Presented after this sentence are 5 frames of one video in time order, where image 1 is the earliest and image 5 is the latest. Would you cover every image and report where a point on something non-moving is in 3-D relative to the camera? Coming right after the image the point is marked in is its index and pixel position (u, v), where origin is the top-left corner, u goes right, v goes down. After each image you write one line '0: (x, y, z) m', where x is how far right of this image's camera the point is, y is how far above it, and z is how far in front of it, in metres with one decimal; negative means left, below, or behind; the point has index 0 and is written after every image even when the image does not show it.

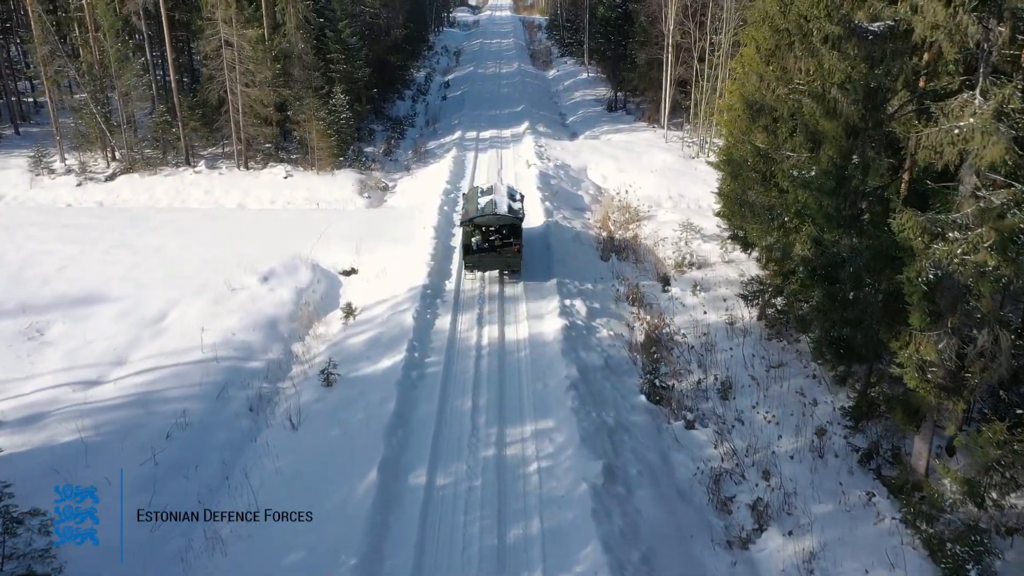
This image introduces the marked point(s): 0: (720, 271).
0: (+7.3, +0.6, +18.6) m
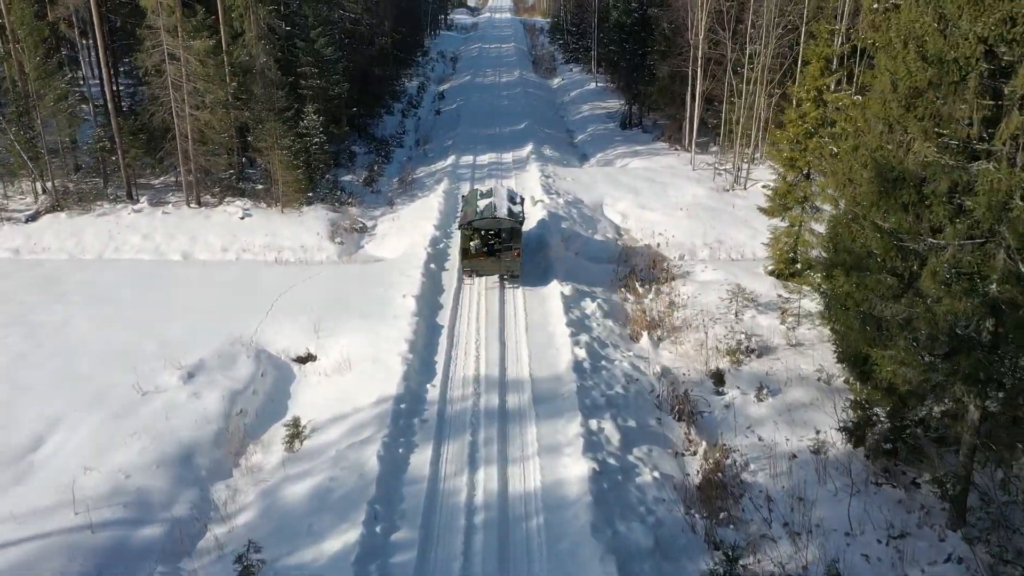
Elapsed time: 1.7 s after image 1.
0: (+7.4, -2.0, +14.2) m
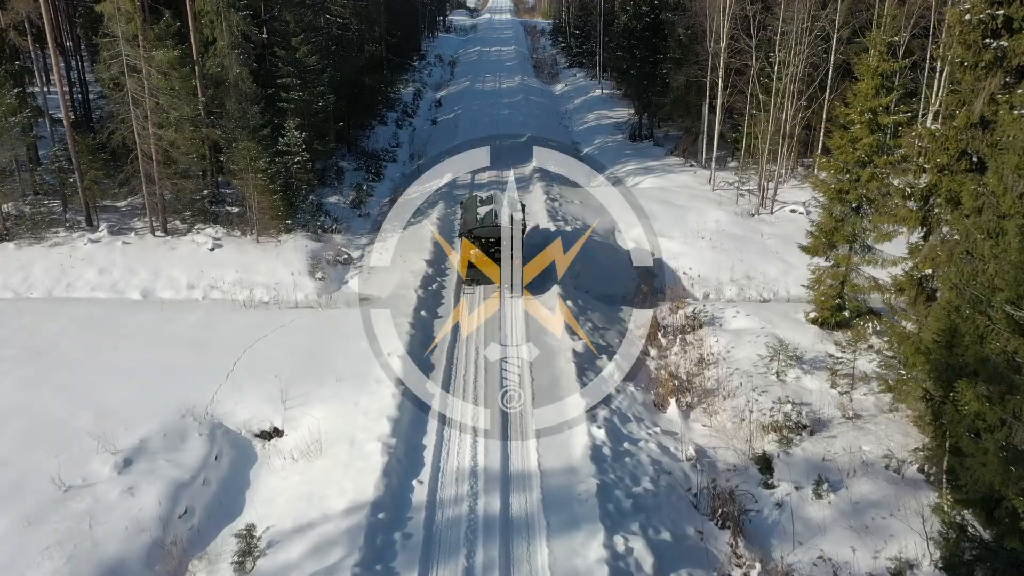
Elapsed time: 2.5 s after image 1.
0: (+7.5, -3.4, +11.8) m
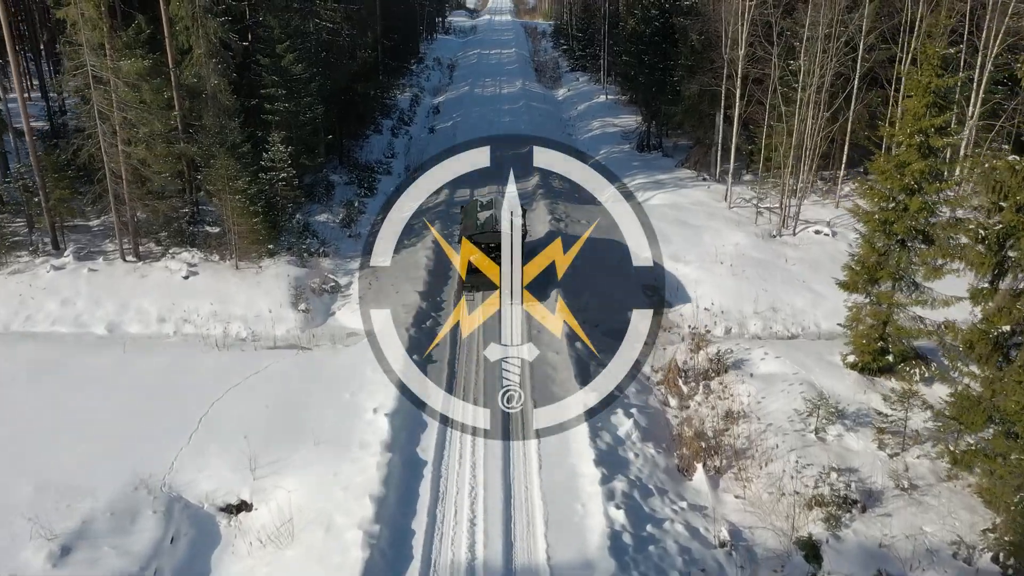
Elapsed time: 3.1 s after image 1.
0: (+7.5, -4.5, +10.2) m
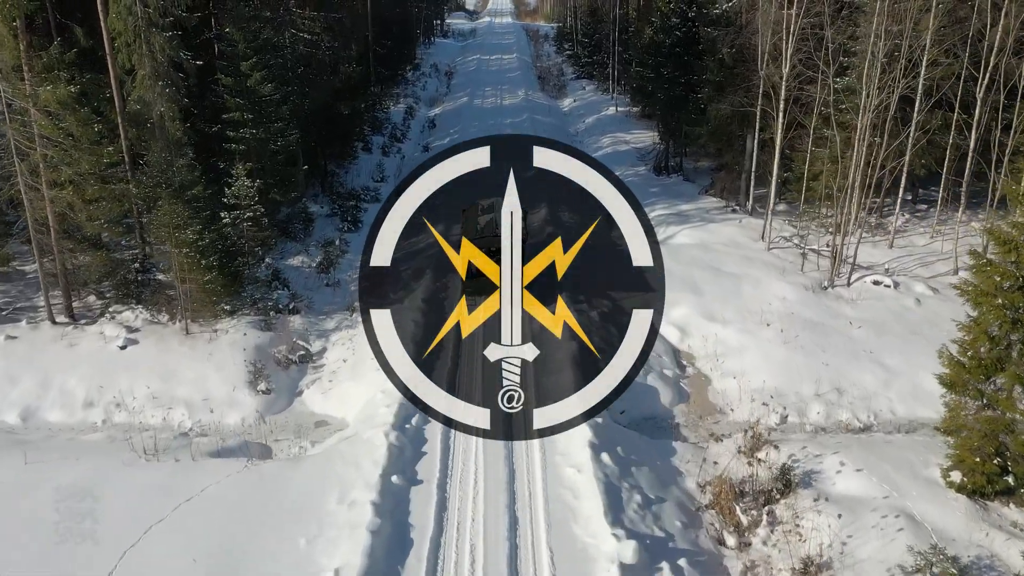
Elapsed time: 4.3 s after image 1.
0: (+7.7, -6.5, +7.1) m
